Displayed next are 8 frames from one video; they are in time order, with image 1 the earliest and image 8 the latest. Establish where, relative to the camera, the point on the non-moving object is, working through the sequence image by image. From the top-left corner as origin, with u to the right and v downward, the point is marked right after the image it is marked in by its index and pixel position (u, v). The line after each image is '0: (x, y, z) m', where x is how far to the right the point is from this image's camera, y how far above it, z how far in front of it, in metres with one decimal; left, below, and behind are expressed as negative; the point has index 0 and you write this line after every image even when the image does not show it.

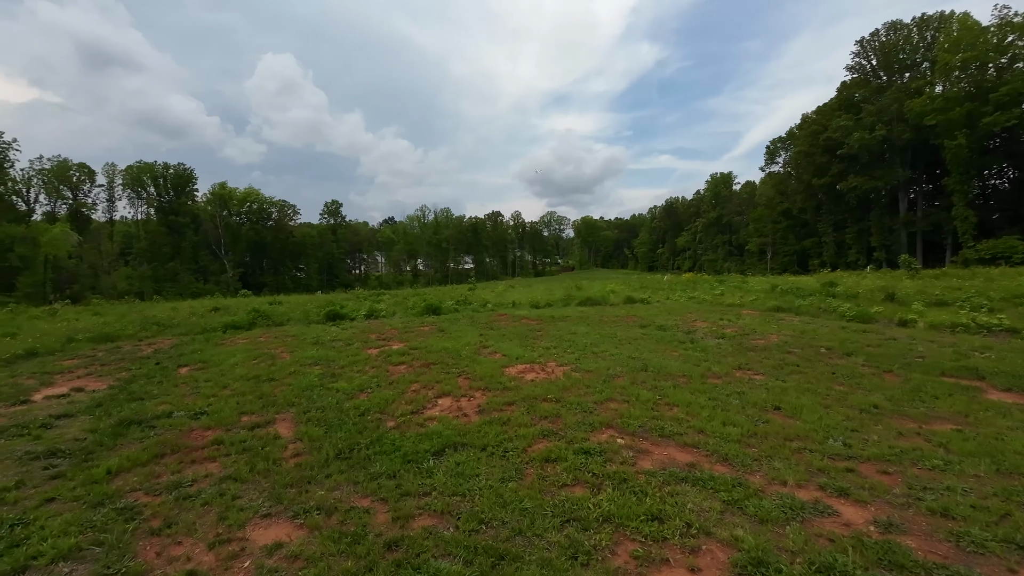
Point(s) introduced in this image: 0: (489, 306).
0: (-0.8, -0.6, +17.8) m
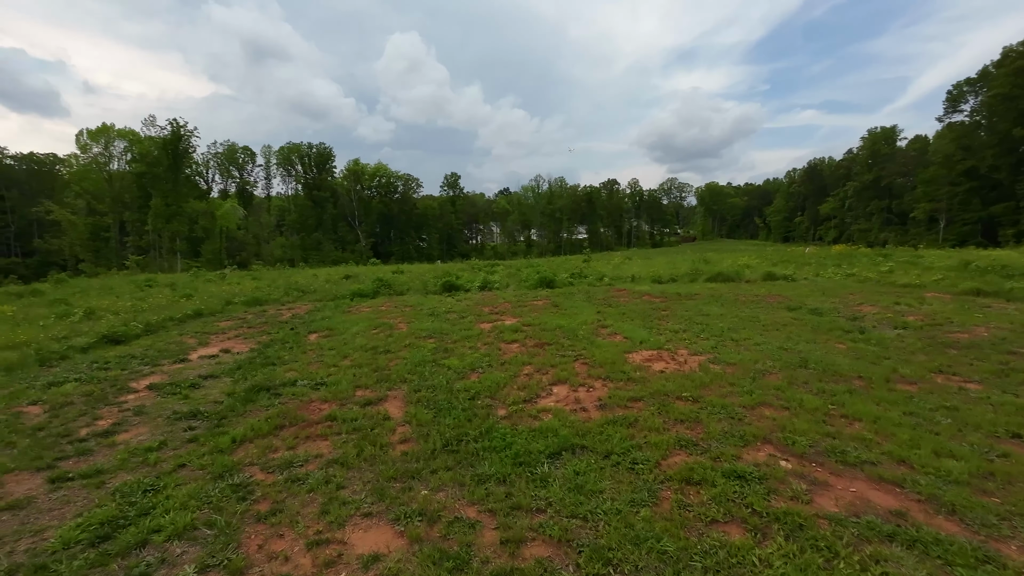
0: (+3.2, +0.3, +16.7) m
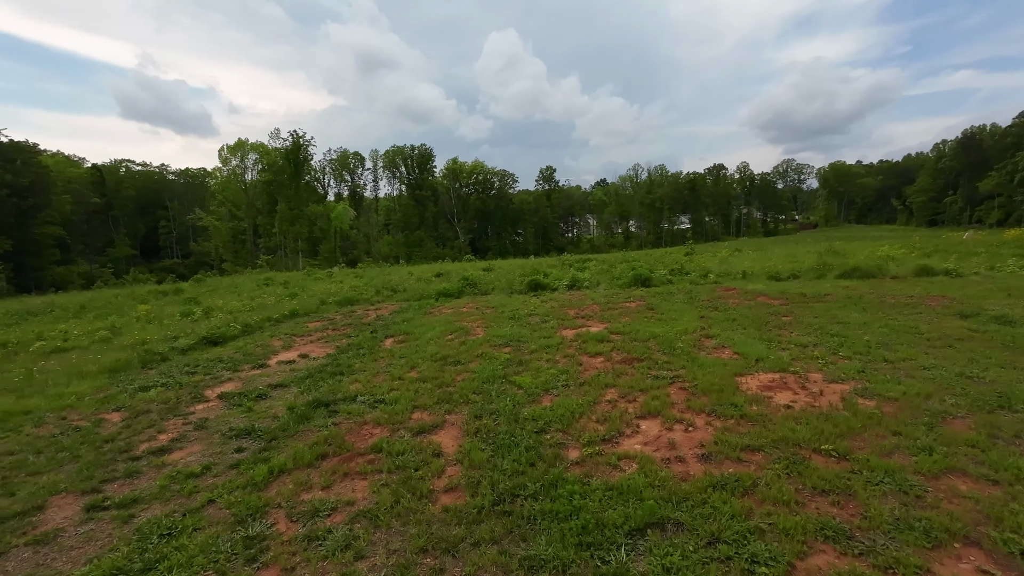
0: (+6.1, +0.4, +14.8) m
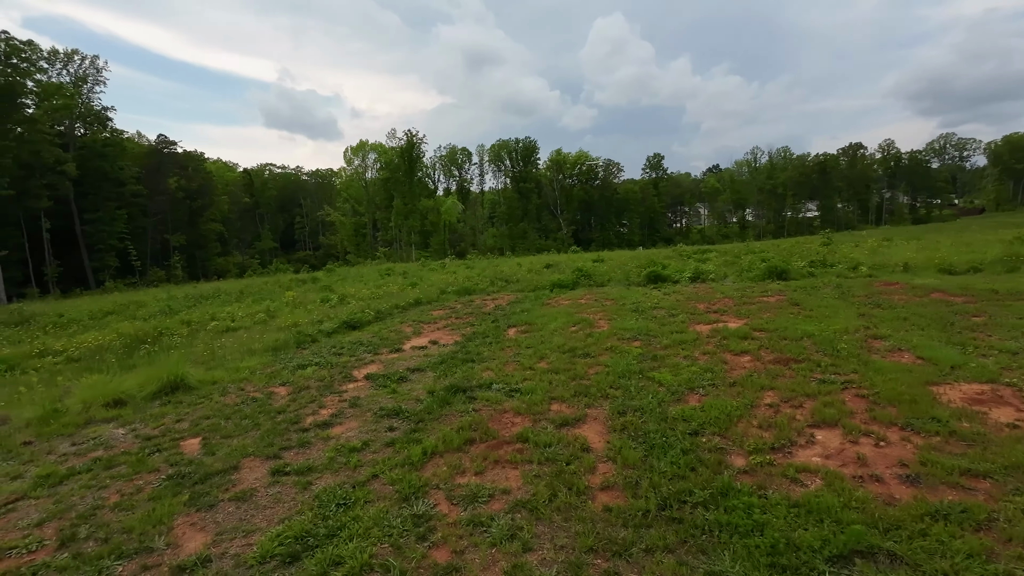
0: (+9.4, +0.5, +13.0) m
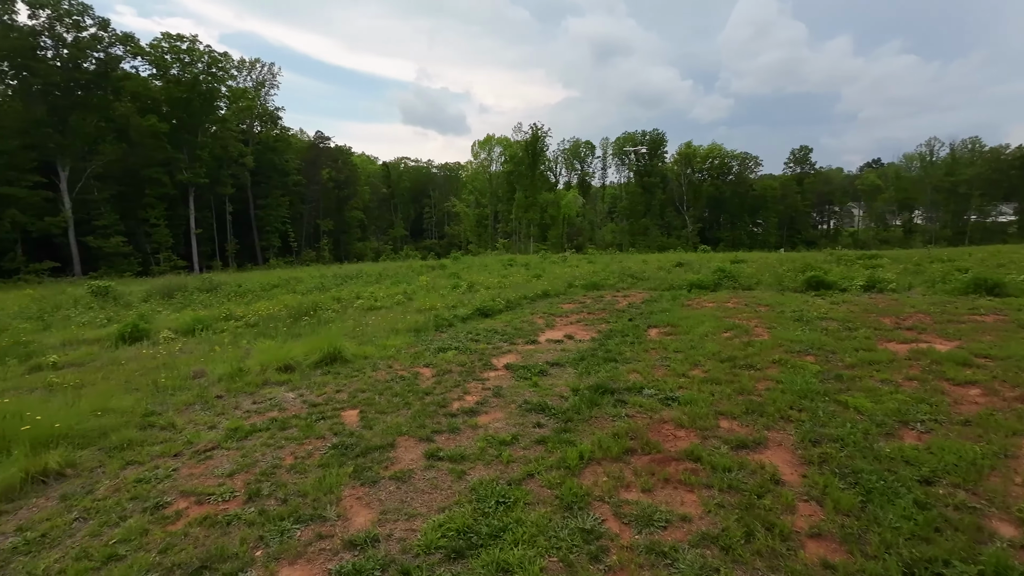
0: (+12.6, 0.0, +10.1) m
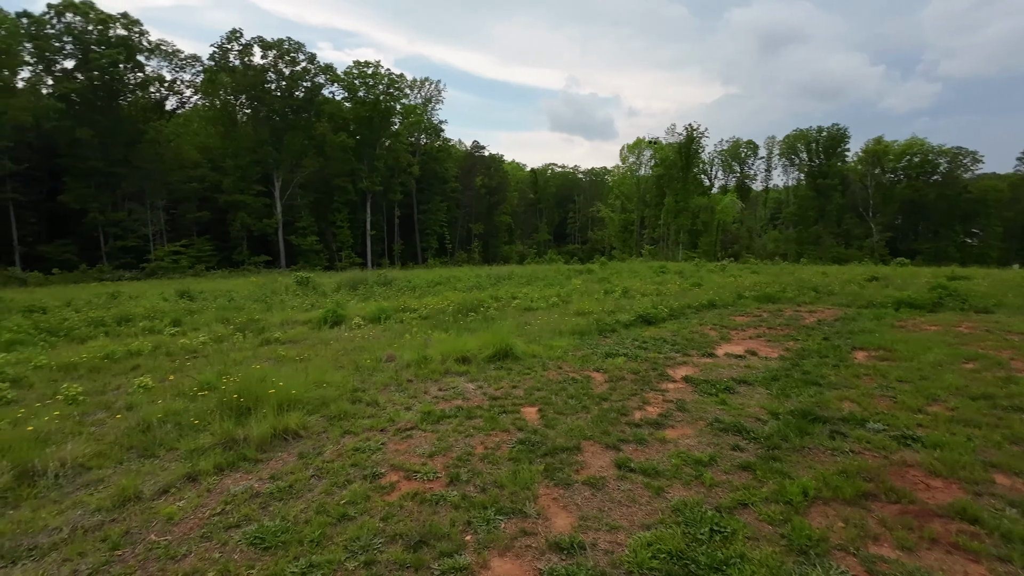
0: (+15.4, -0.7, +5.9) m
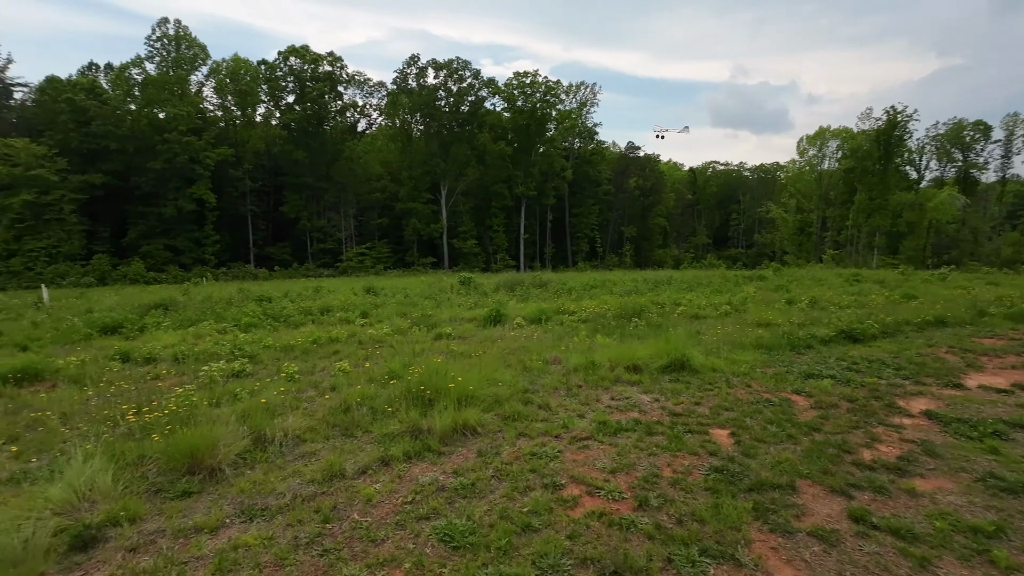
0: (+16.7, -1.2, +0.7) m
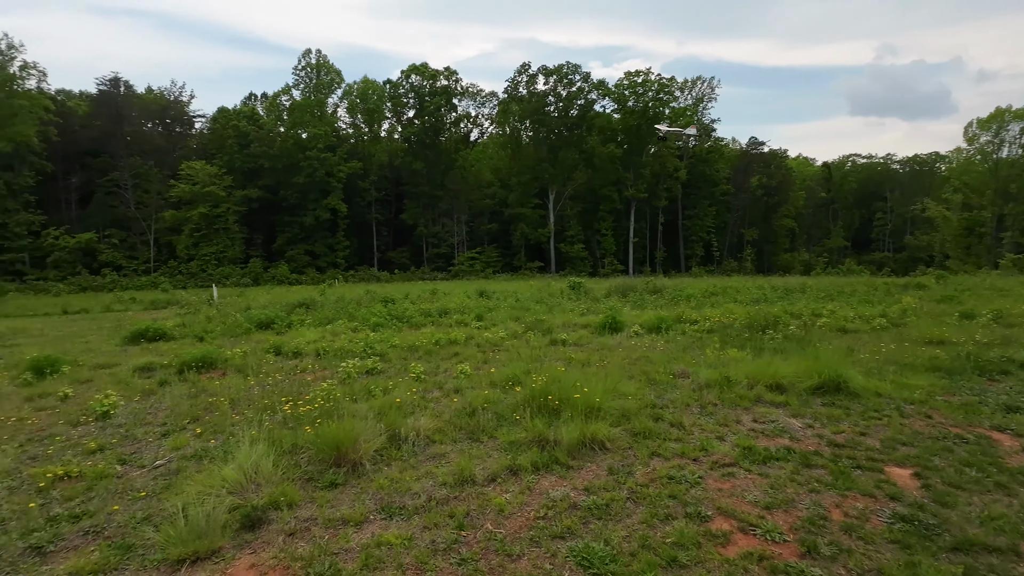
0: (+16.7, -1.5, -3.1) m
